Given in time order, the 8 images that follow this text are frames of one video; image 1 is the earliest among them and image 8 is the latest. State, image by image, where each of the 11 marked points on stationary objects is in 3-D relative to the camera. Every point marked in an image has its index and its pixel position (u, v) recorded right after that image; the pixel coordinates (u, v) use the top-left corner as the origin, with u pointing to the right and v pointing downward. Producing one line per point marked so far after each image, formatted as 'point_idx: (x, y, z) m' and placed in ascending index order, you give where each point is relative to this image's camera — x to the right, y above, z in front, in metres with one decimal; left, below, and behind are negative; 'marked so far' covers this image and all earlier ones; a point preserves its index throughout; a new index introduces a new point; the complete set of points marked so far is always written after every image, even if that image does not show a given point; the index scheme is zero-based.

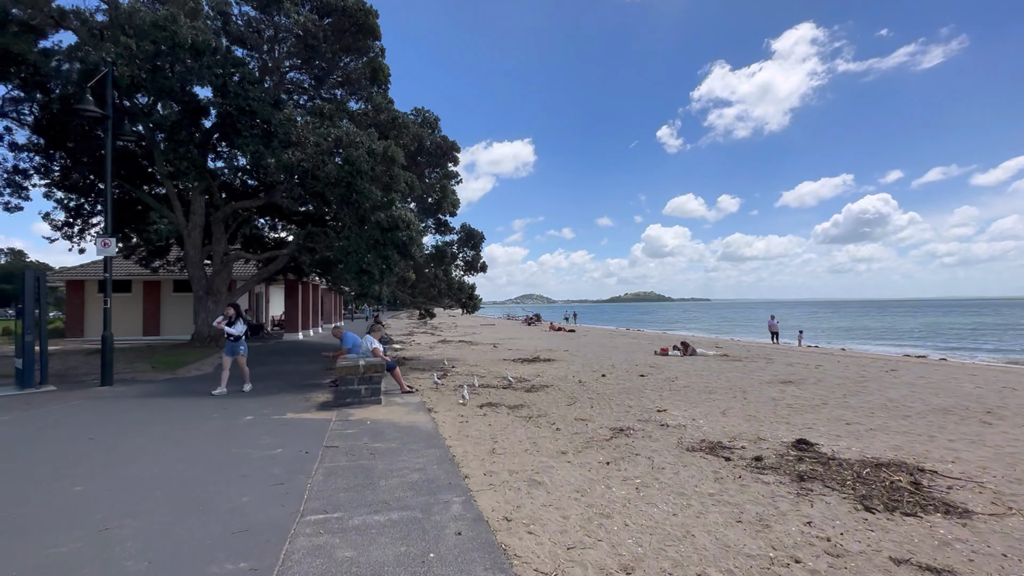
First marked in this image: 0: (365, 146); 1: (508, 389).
0: (-4.0, +3.9, +12.7) m
1: (-0.1, -2.6, +11.9) m
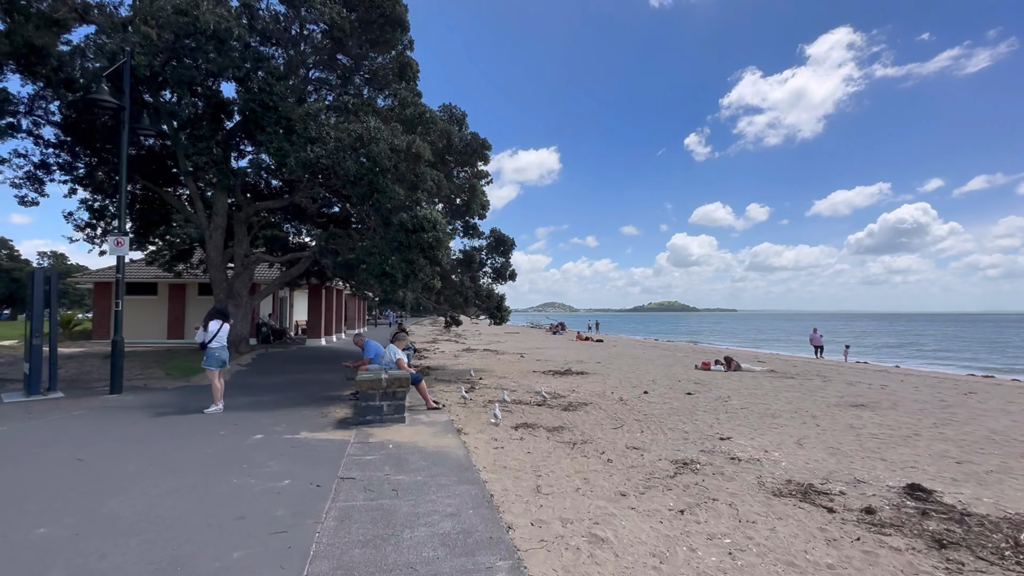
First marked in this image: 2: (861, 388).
0: (-3.1, +3.8, +11.9) m
1: (+0.7, -2.7, +10.8) m
2: (+10.9, -3.1, +14.6) m
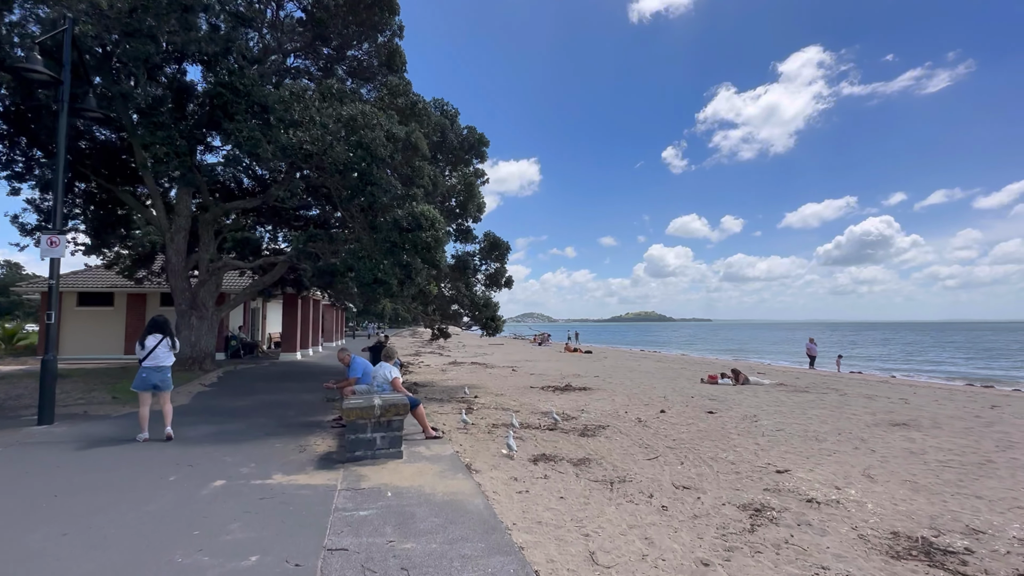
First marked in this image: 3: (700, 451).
0: (-2.9, +3.6, +10.5) m
1: (+0.9, -2.9, +9.5) m
2: (+10.9, -3.4, +13.7) m
3: (+3.3, -2.9, +8.2) m
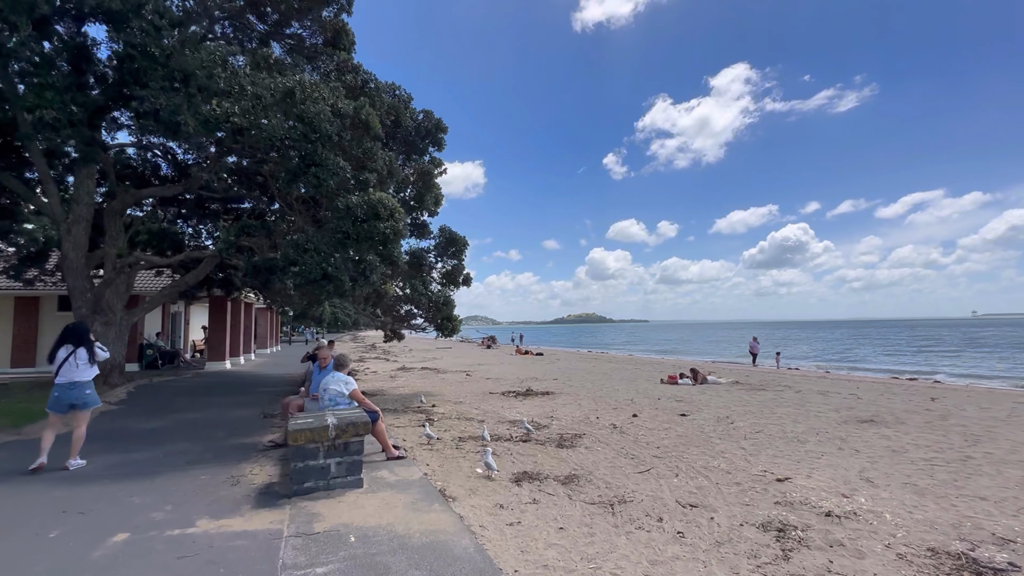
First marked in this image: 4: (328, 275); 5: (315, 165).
0: (-3.6, +3.6, +9.2) m
1: (+0.4, -2.9, +8.6) m
2: (+9.8, -3.3, +14.0) m
3: (+2.9, -2.8, +7.7) m
4: (-3.1, +0.2, +8.2) m
5: (-3.7, +2.3, +8.9) m
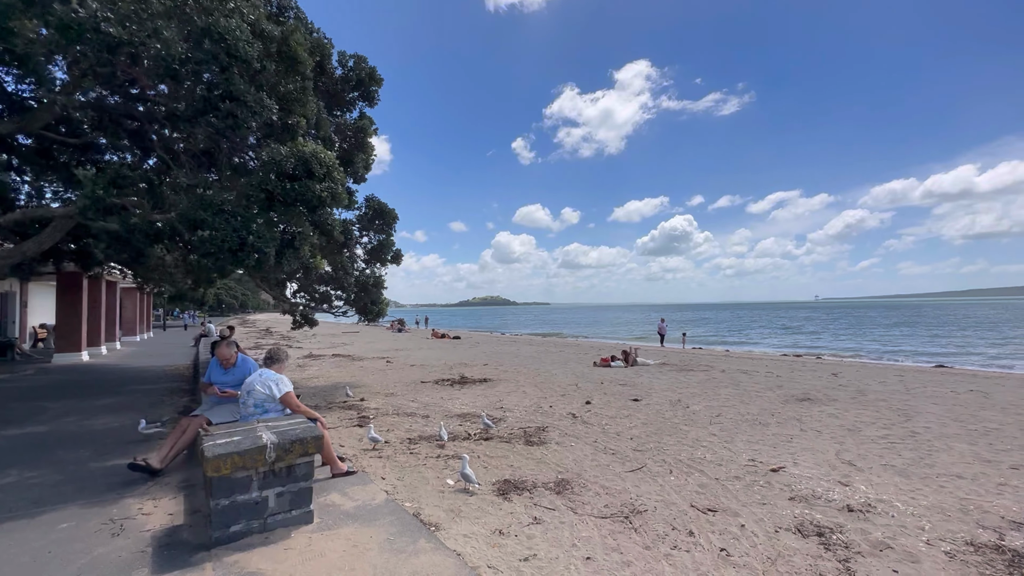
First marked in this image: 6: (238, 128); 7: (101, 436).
0: (-4.2, +4.0, +7.2) m
1: (-0.3, -2.5, +7.6) m
2: (+7.9, -2.8, +14.8) m
3: (+2.4, -2.5, +7.2) m
4: (-3.6, +0.6, +6.3) m
5: (-4.2, +2.7, +6.9) m
6: (-4.3, +2.6, +7.4) m
7: (-6.3, -2.3, +7.2) m
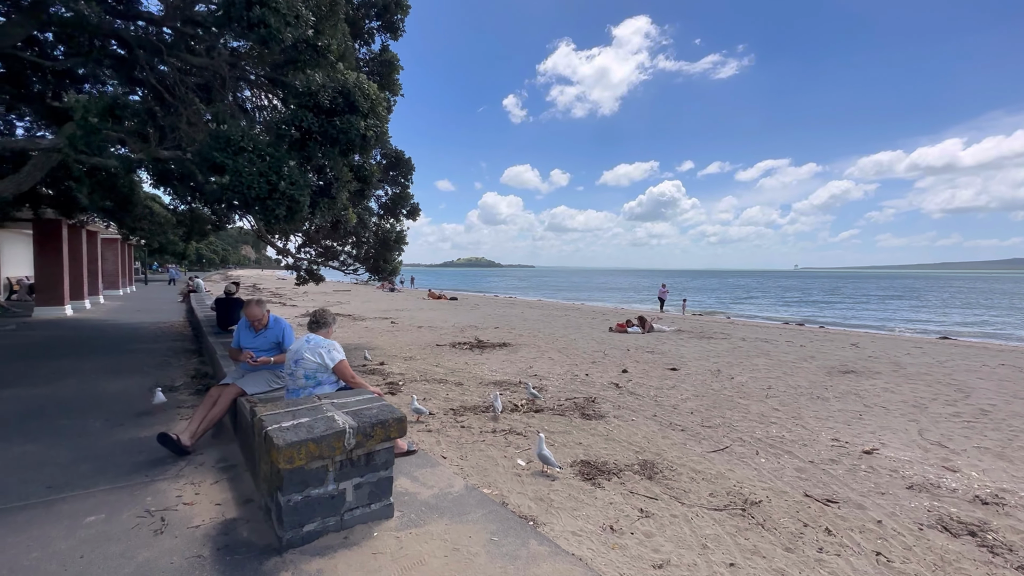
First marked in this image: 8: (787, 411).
0: (-3.2, +4.7, +5.9) m
1: (+0.6, -1.9, +7.0) m
2: (+8.5, -1.8, +14.4) m
3: (+3.3, -2.0, +6.6) m
4: (-2.6, +1.2, +5.4) m
5: (-3.3, +3.3, +5.7) m
6: (-3.3, +3.2, +6.3) m
7: (-5.5, -1.5, +6.4) m
8: (+4.3, -1.9, +7.4) m
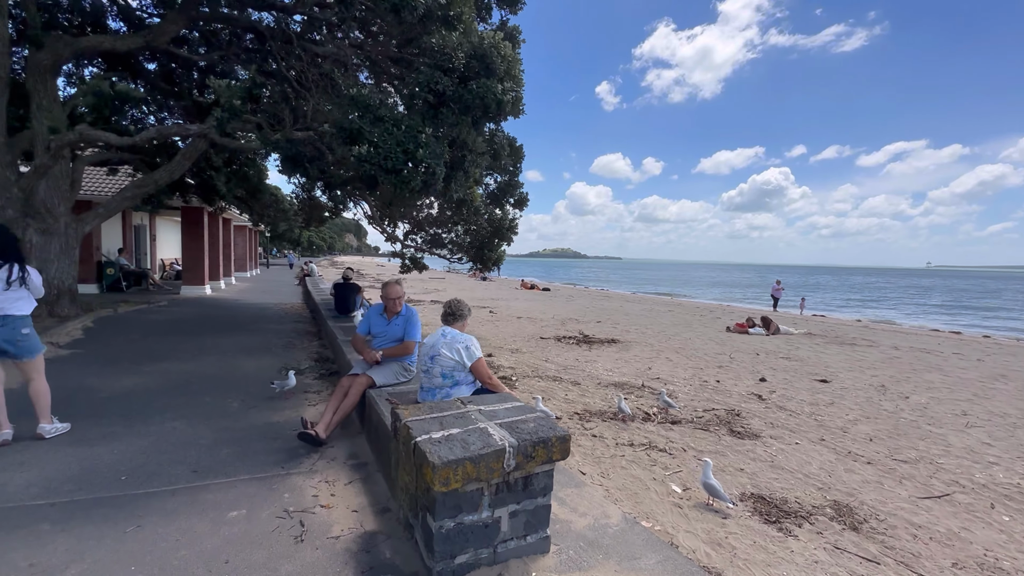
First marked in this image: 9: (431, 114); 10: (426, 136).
0: (-1.4, +4.8, +5.5) m
1: (+2.3, -1.8, +6.0) m
2: (+11.4, -1.8, +12.0) m
3: (+4.9, -2.0, +5.2) m
4: (-1.0, +1.3, +5.0) m
5: (-1.5, +3.5, +5.4) m
6: (-1.5, +3.4, +5.9) m
7: (-3.7, -1.3, +6.5) m
8: (+6.1, -2.0, +5.8) m
9: (-0.9, +1.9, +5.3) m
10: (-1.0, +1.6, +5.2) m
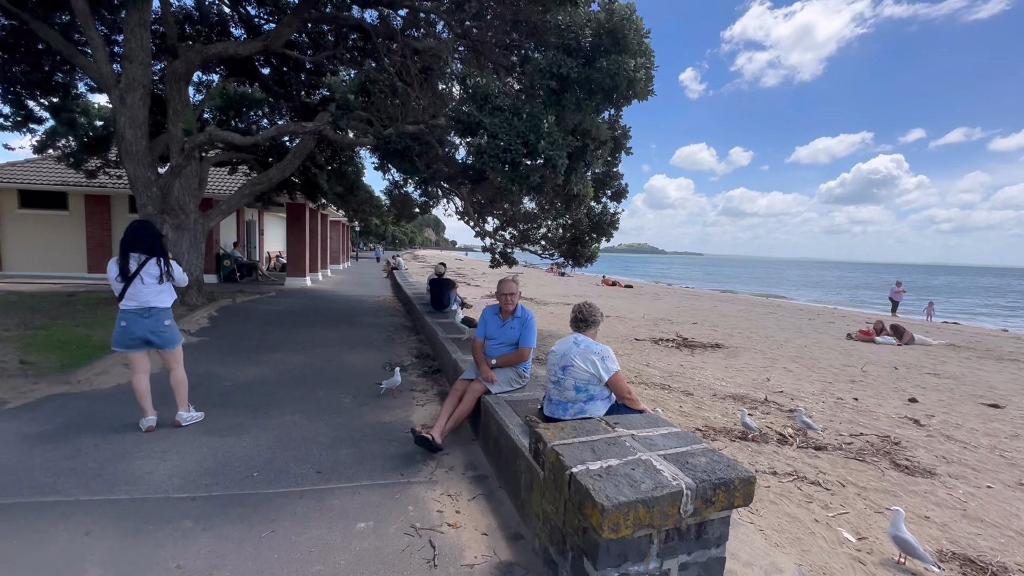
0: (0.0, +4.8, +5.2) m
1: (+3.6, -1.9, +5.2) m
2: (+13.6, -2.0, +9.6) m
3: (+6.1, -2.1, +4.0) m
4: (+0.2, +1.3, +4.6) m
5: (-0.2, +3.5, +5.1) m
6: (0.0, +3.4, +5.6) m
7: (-2.2, -1.2, +6.6) m
8: (+7.4, -2.1, +4.3) m
9: (+0.4, +1.9, +4.9) m
10: (+0.3, +1.6, +4.8) m
